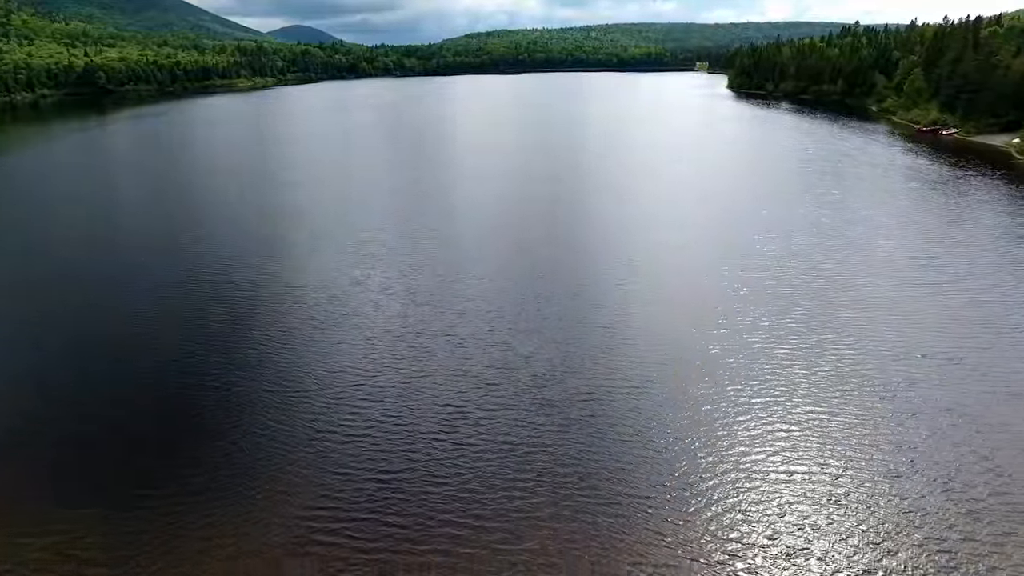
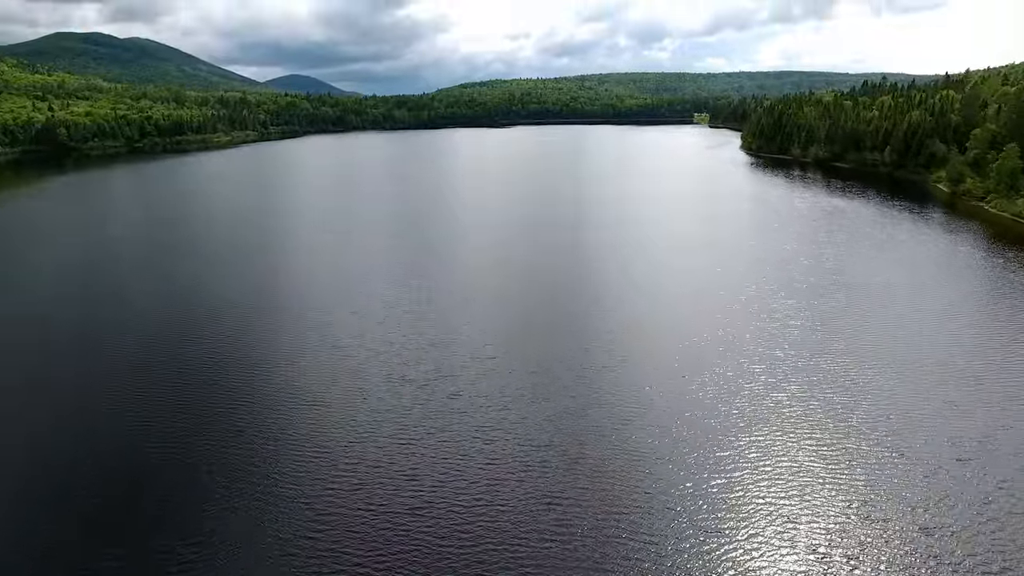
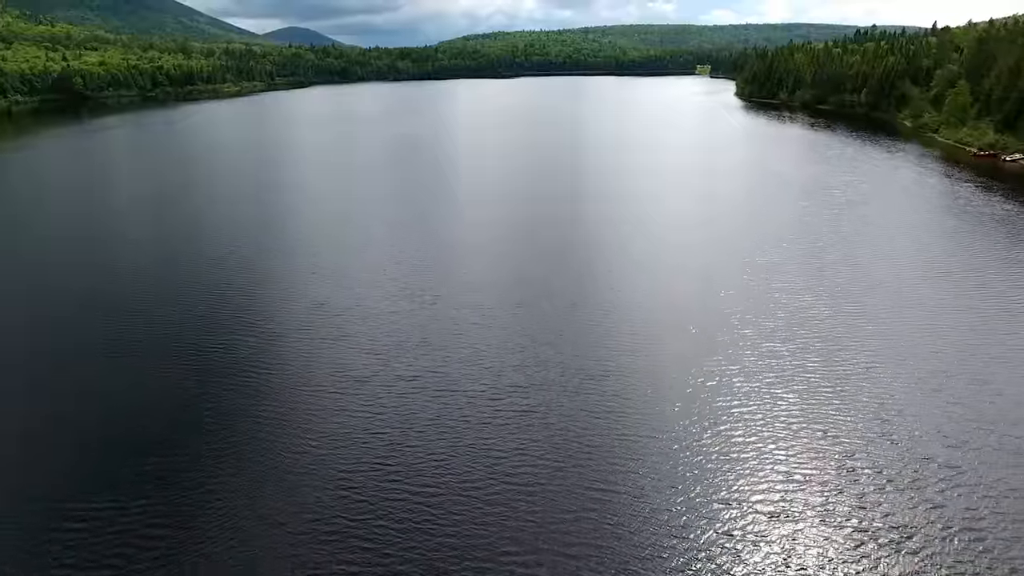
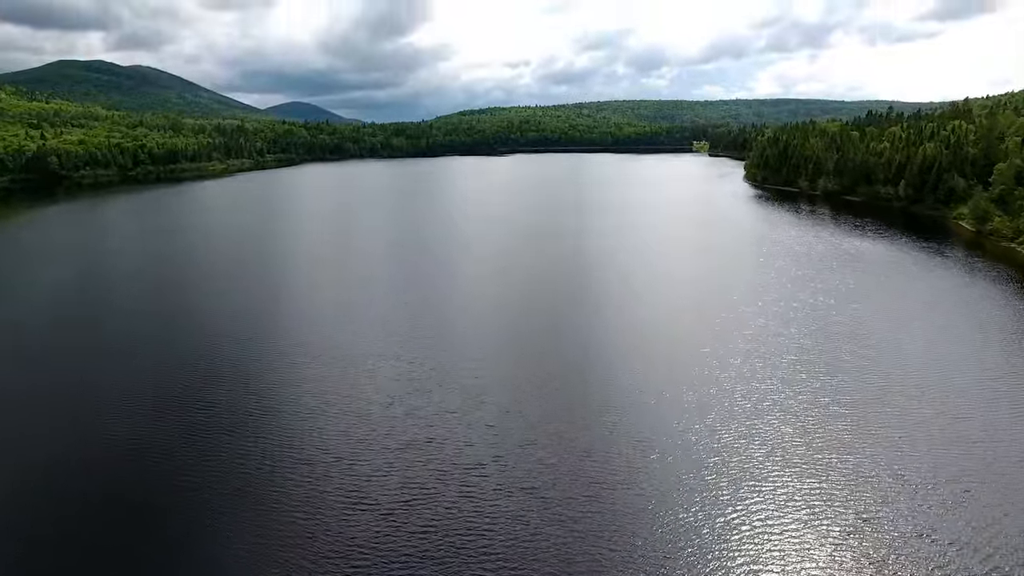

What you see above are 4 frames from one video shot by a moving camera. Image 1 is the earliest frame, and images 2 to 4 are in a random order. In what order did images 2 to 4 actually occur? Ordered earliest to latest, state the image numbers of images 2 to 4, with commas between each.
3, 2, 4
